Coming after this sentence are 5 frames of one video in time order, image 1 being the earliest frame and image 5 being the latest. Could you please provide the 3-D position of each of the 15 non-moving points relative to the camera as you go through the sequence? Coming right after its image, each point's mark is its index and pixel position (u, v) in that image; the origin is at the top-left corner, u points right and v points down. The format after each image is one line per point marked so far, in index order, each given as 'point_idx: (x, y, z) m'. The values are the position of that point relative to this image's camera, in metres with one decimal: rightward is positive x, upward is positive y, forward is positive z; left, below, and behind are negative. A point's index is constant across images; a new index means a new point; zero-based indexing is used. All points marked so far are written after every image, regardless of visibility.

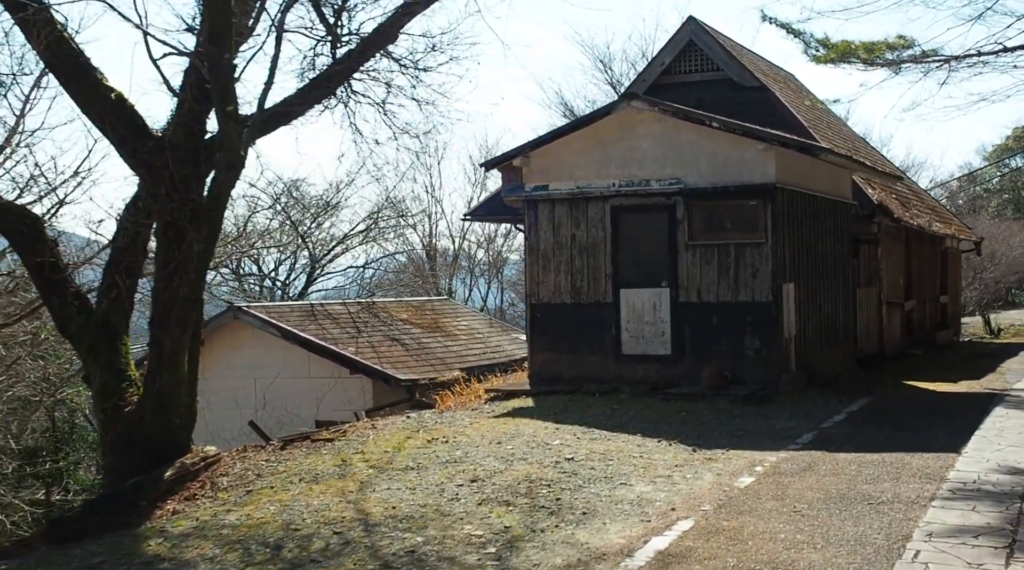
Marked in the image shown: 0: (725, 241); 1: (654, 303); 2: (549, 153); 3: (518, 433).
0: (+2.6, +0.5, +15.0) m
1: (+1.8, -0.2, +15.4) m
2: (+0.5, +1.7, +16.0) m
3: (+0.1, -1.3, +10.9) m
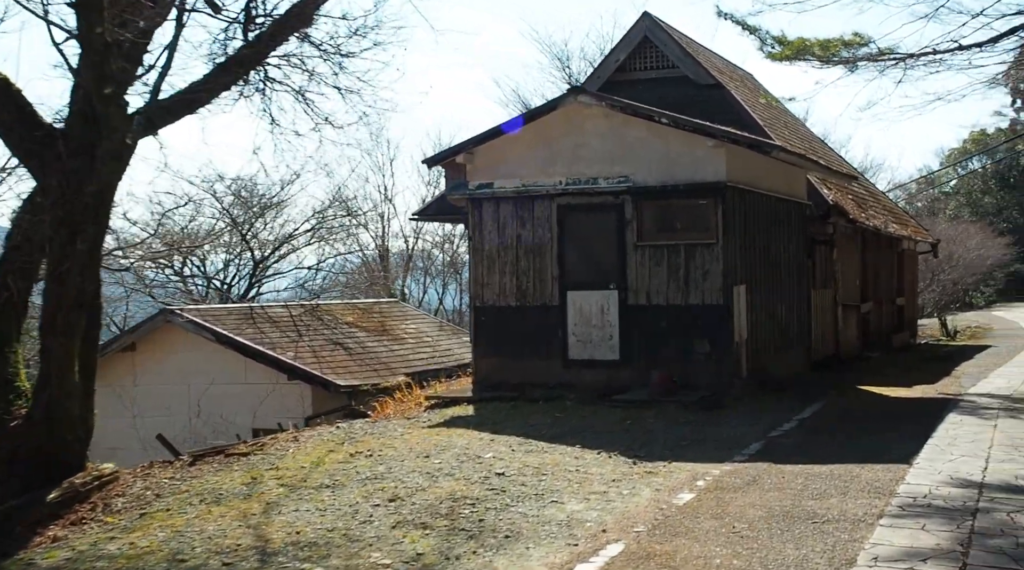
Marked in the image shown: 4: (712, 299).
0: (+1.9, +0.5, +14.5) m
1: (+1.1, -0.2, +14.8) m
2: (-0.2, +1.7, +15.4) m
3: (-0.5, -1.3, +10.2) m
4: (+2.3, -0.2, +14.3) m
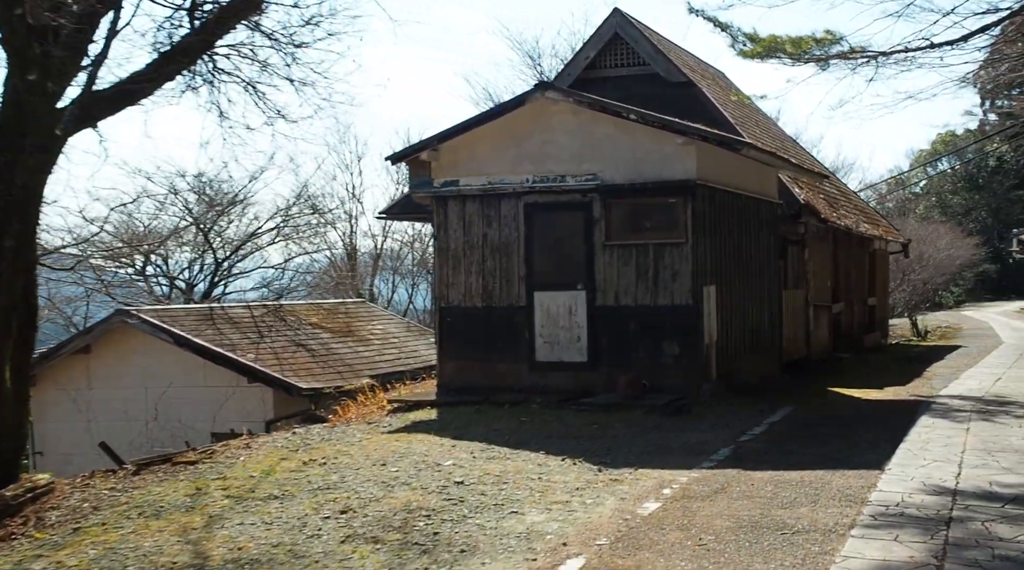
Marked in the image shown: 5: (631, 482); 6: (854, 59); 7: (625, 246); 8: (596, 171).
0: (+1.5, +0.5, +14.2) m
1: (+0.7, -0.3, +14.5) m
2: (-0.6, +1.7, +15.0) m
3: (-0.8, -1.3, +9.9) m
4: (+1.9, -0.2, +14.0) m
5: (+0.9, -1.4, +8.9) m
6: (+3.7, +2.4, +13.2) m
7: (+1.3, +0.4, +14.2) m
8: (+1.0, +1.3, +14.4) m
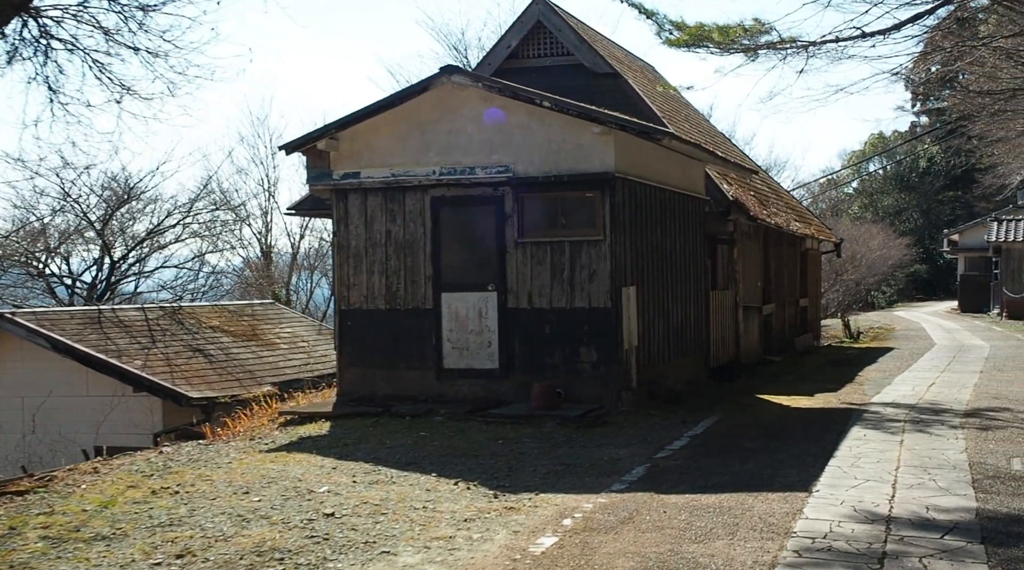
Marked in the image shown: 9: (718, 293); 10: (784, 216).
0: (+0.5, +0.5, +13.1) m
1: (-0.4, -0.3, +13.4) m
2: (-1.7, +1.7, +13.9) m
3: (-1.6, -1.4, +8.7) m
4: (+0.9, -0.2, +12.9) m
5: (+0.1, -1.4, +7.9) m
6: (+2.7, +2.4, +12.2) m
7: (+0.3, +0.4, +13.2) m
8: (-0.1, +1.3, +13.3) m
9: (+2.8, -0.1, +16.8) m
10: (+4.4, +1.1, +19.7) m
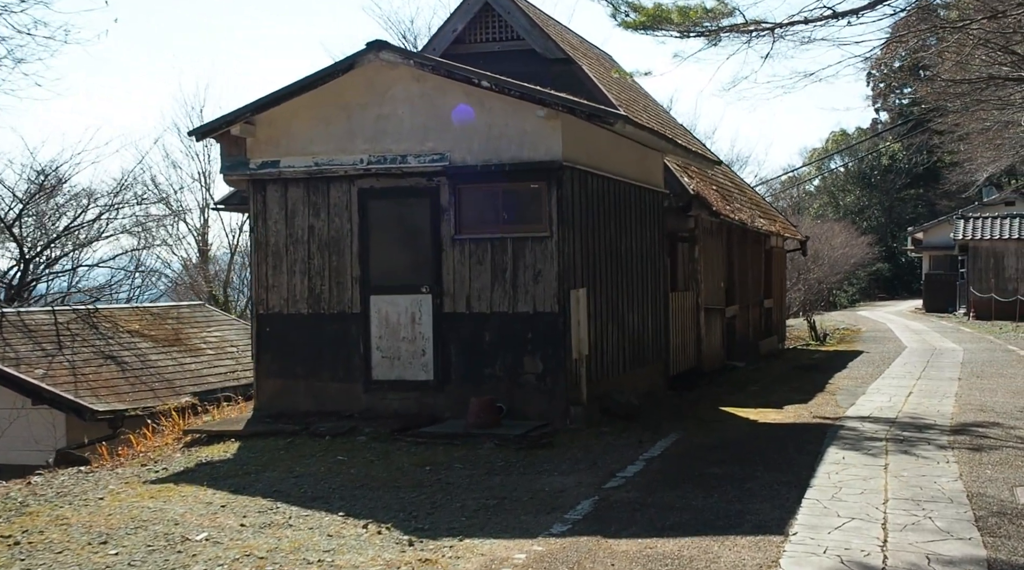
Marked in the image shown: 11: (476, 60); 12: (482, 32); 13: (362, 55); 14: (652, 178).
0: (-0.1, +0.5, +11.7) m
1: (-1.0, -0.3, +12.0) m
2: (-2.3, +1.7, +12.4) m
3: (-2.1, -1.4, +7.2) m
4: (+0.3, -0.2, +11.6) m
5: (-0.3, -1.5, +6.5) m
6: (+2.1, +2.4, +10.9) m
7: (-0.3, +0.4, +11.8) m
8: (-0.7, +1.3, +11.9) m
9: (+2.1, -0.1, +15.5) m
10: (+3.5, +1.1, +18.4) m
11: (-0.6, +3.0, +15.7) m
12: (-0.5, +3.3, +15.5) m
13: (-1.5, +2.2, +11.9) m
14: (+1.7, +1.3, +14.4) m
